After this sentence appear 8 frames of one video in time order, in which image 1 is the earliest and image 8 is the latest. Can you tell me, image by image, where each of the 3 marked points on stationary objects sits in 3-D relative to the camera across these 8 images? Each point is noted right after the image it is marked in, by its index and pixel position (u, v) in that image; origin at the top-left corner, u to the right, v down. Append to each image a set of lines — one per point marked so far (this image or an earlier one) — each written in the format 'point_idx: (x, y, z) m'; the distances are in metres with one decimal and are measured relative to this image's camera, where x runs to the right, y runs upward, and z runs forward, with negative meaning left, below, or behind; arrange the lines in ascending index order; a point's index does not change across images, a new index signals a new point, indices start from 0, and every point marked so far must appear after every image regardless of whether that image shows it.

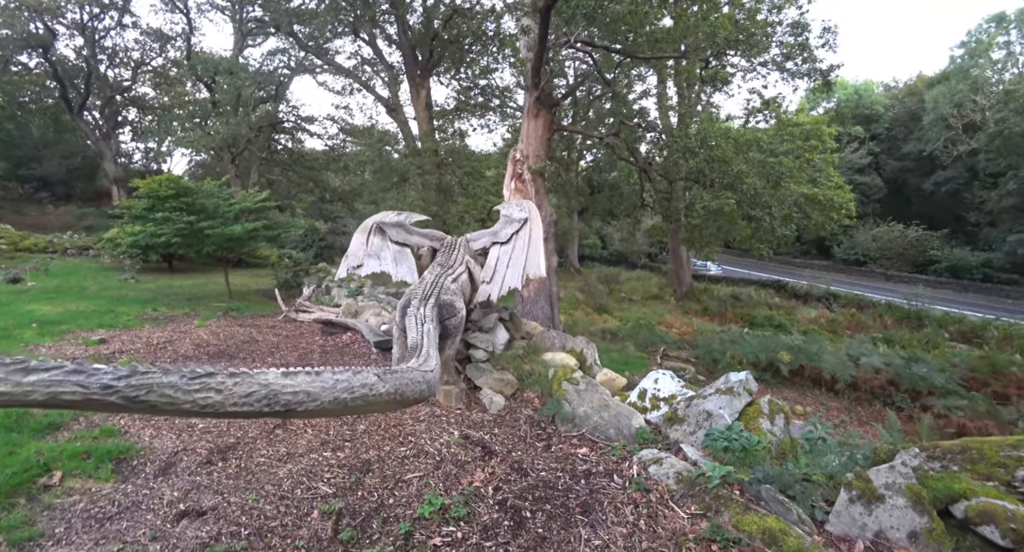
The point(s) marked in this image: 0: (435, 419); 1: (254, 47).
0: (-0.6, -1.1, +3.3) m
1: (-10.6, +9.6, +18.6) m
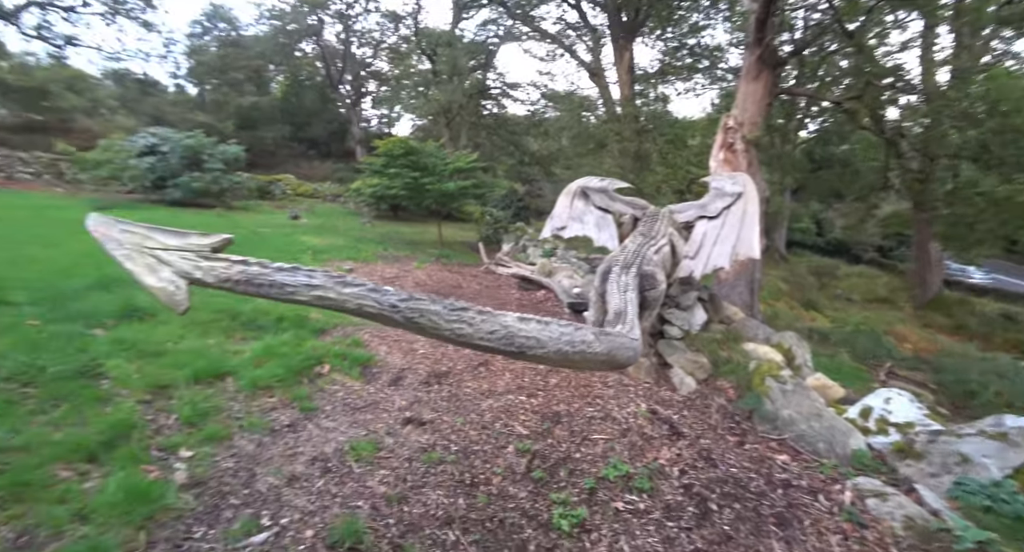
0: (+0.8, -0.8, +3.3) m
1: (-1.7, +11.6, +20.2) m
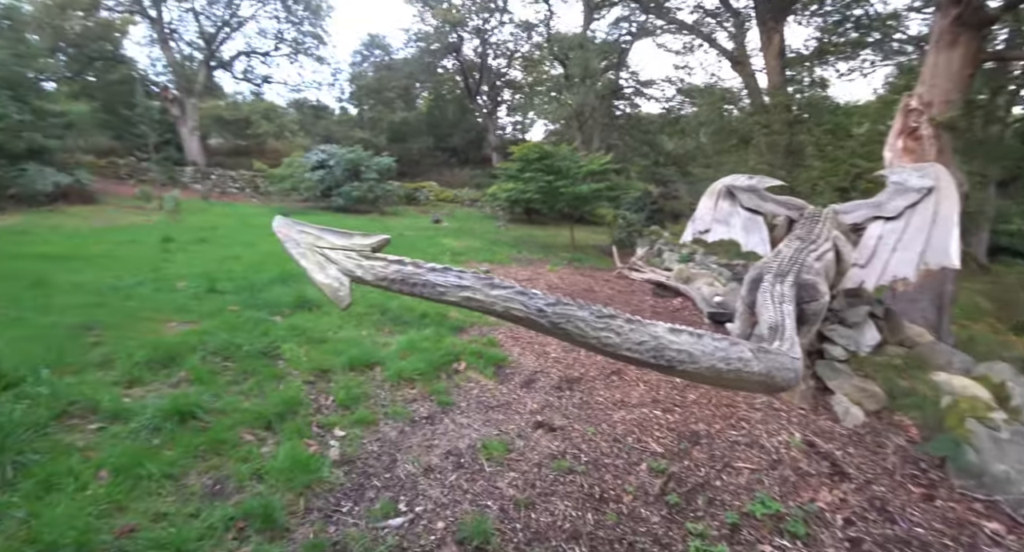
0: (+1.7, -0.9, +2.9) m
1: (+4.1, +11.5, +19.9) m
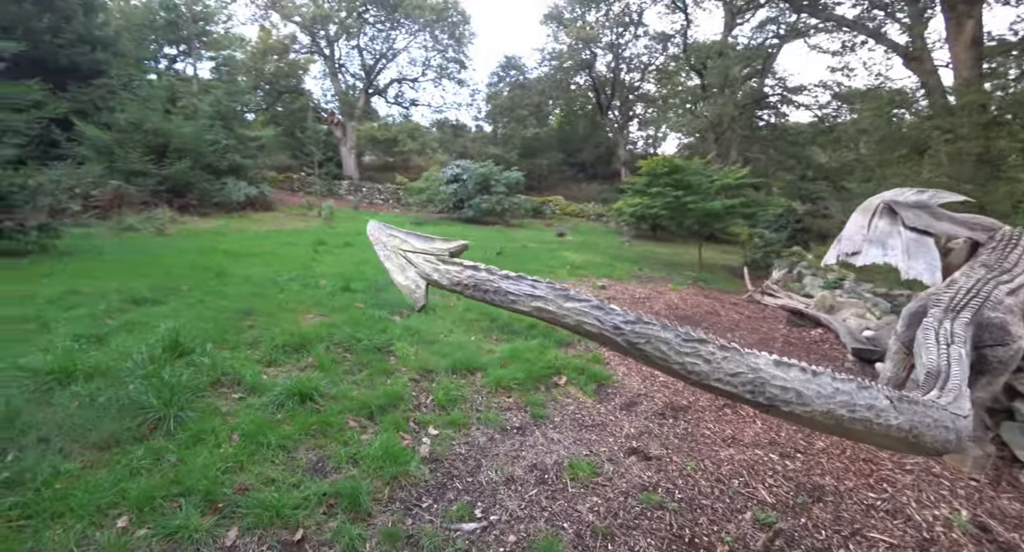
0: (+2.2, -1.1, +2.3) m
1: (+9.5, +10.5, +18.5) m
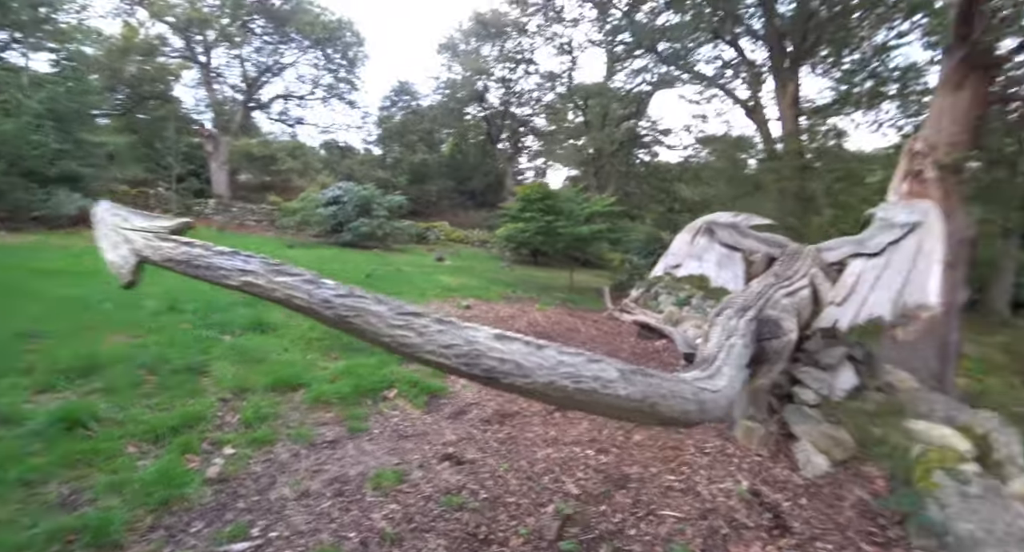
0: (+1.3, -1.1, +2.7) m
1: (+4.9, +9.5, +20.6) m
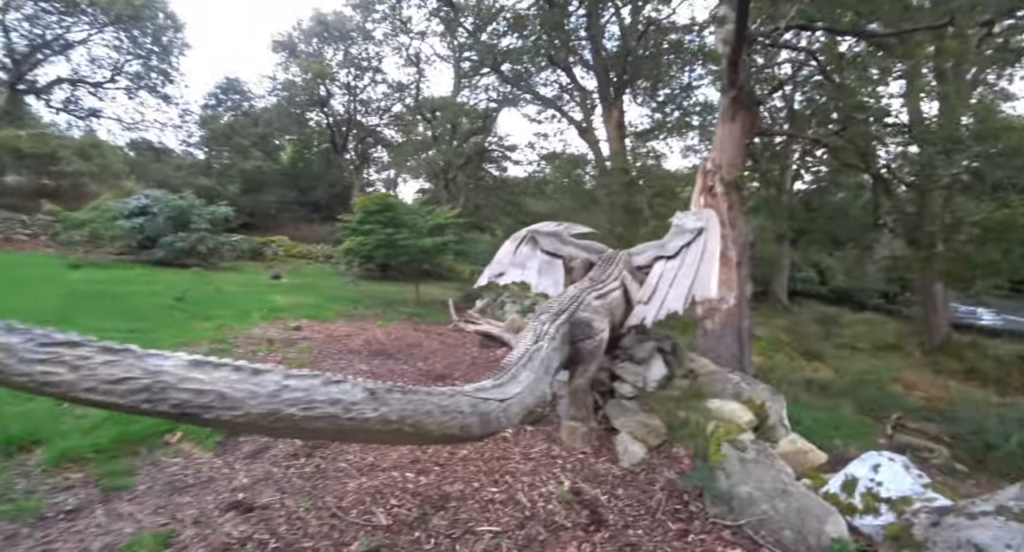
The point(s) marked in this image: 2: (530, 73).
0: (+0.2, -1.1, +2.7) m
1: (-2.2, +9.0, +21.1) m
2: (+0.8, +8.2, +18.2) m
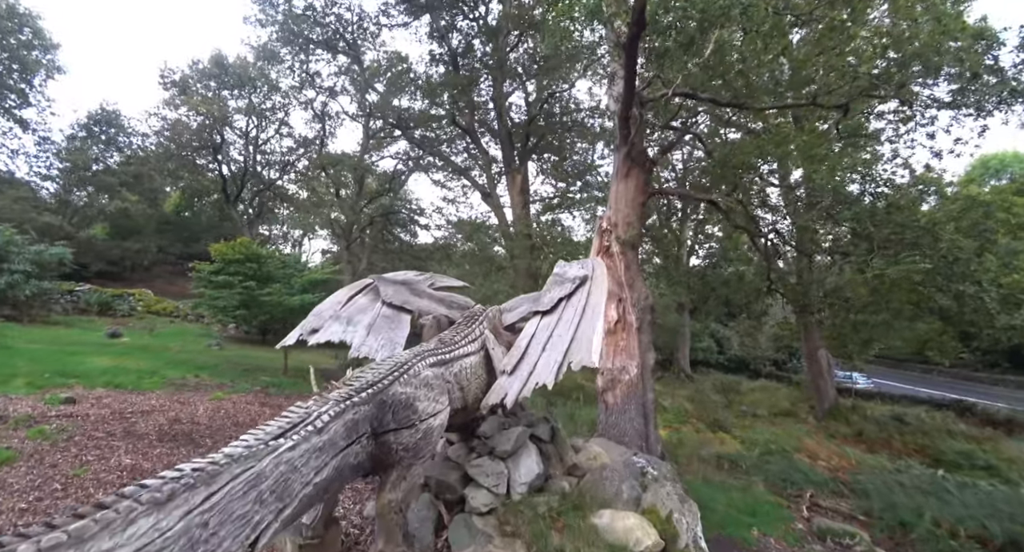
0: (-0.7, -1.3, +1.4) m
1: (-6.4, +6.1, +20.4) m
2: (-2.9, +5.6, +17.9) m
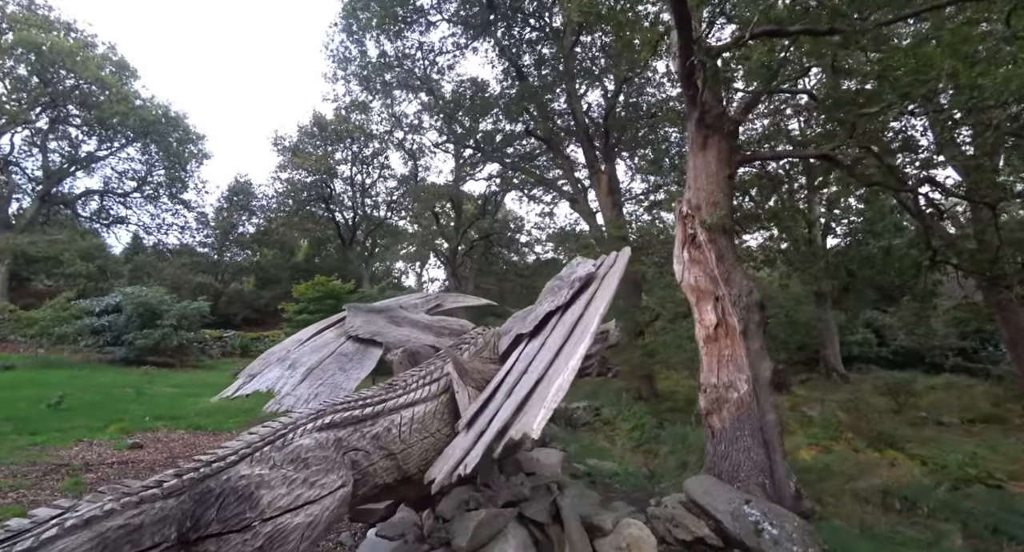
0: (-1.2, -1.4, +0.7) m
1: (-2.7, +5.0, +20.8) m
2: (+0.1, +4.9, +17.5) m
